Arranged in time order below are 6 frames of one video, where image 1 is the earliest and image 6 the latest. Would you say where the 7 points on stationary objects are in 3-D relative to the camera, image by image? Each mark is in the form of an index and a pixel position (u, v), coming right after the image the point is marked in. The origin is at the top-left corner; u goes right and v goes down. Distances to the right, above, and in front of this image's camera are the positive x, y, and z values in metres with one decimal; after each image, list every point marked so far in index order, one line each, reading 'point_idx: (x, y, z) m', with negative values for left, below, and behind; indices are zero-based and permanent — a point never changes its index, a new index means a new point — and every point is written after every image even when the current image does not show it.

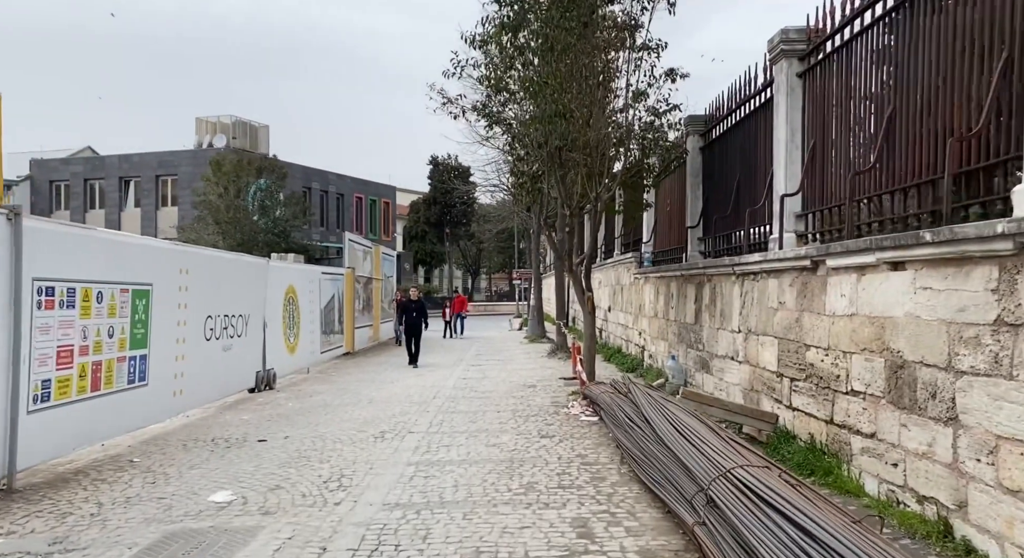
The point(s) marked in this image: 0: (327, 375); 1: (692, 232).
0: (-3.5, -1.9, +15.6) m
1: (+2.7, +0.7, +12.0) m
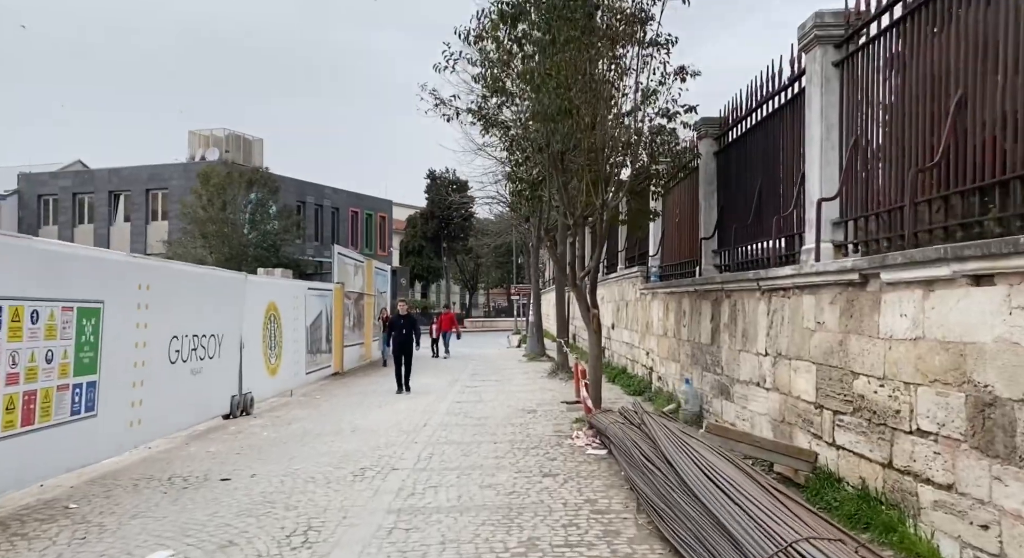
0: (-3.5, -2.1, +14.6) m
1: (+2.6, +0.5, +11.0) m
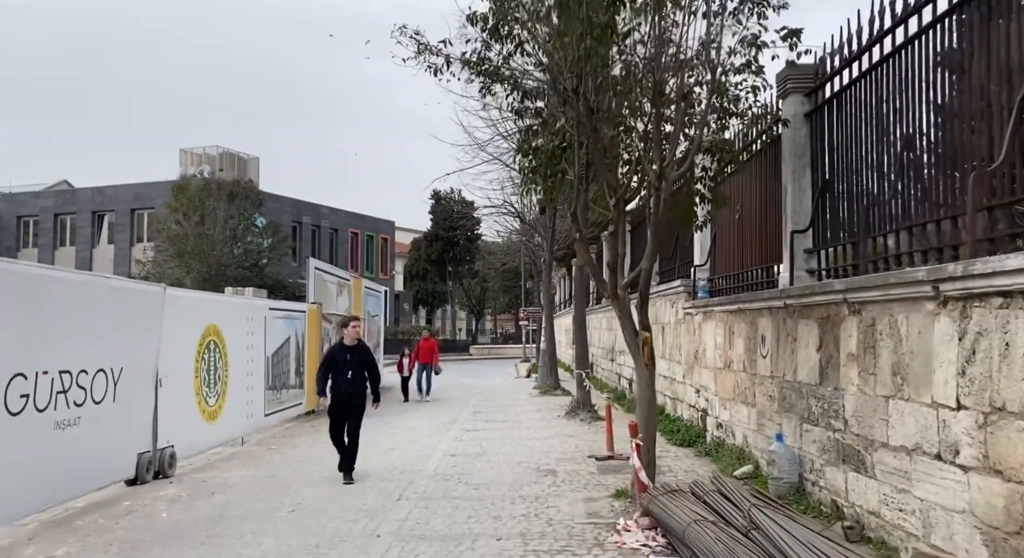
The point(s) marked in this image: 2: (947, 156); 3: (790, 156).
0: (-3.4, -2.4, +11.3) m
1: (+2.7, +0.4, +7.8) m
2: (+2.9, +0.8, +5.4) m
3: (+2.7, +1.2, +8.0) m
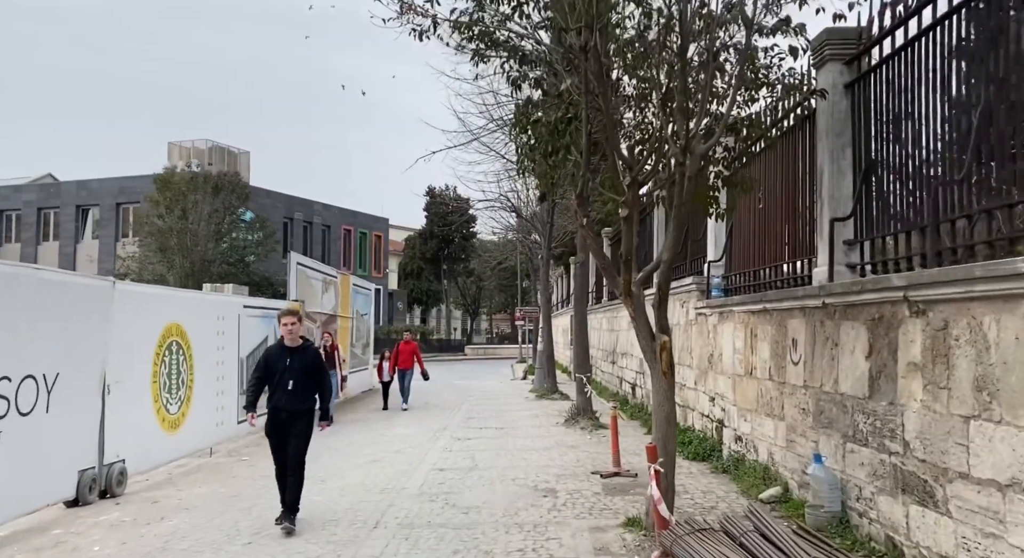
0: (-3.5, -2.3, +10.3) m
1: (+2.7, +0.4, +6.8) m
2: (+2.8, +0.8, +4.4) m
3: (+2.7, +1.2, +7.0) m
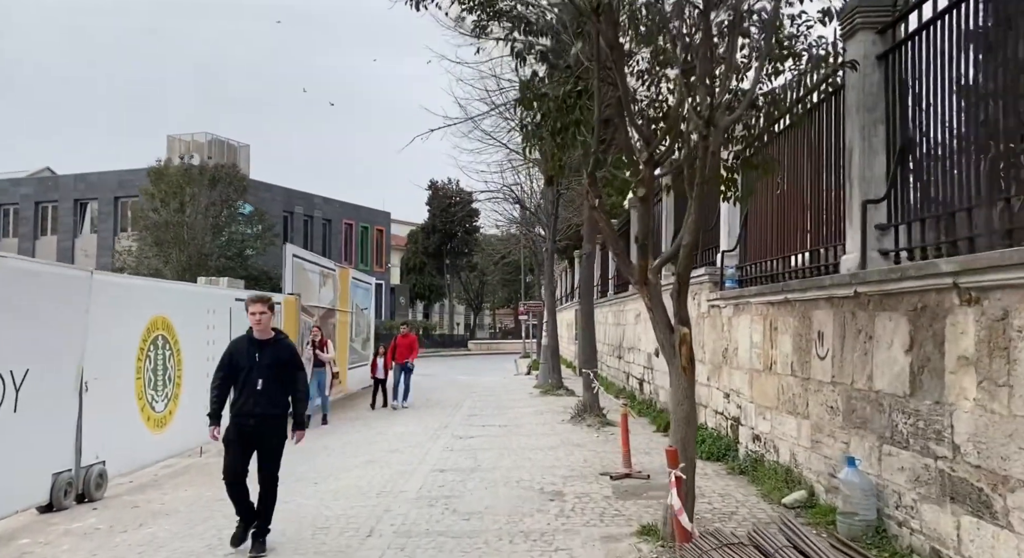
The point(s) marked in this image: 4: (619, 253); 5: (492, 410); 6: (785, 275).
0: (-3.4, -2.2, +9.8) m
1: (+2.7, +0.5, +6.2) m
2: (+2.9, +0.9, +3.9) m
3: (+2.7, +1.3, +6.4) m
4: (+0.8, +0.2, +5.8) m
5: (-0.4, -2.5, +15.9) m
6: (+2.7, 0.0, +8.2) m
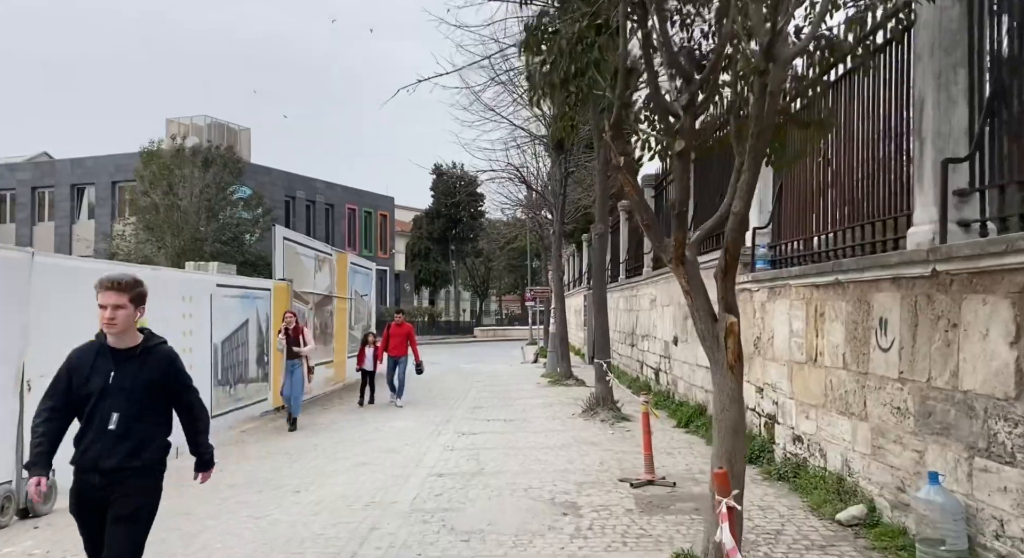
0: (-3.3, -2.0, +8.8) m
1: (+2.8, +0.7, +5.2) m
2: (+2.9, +1.0, +2.8) m
3: (+2.7, +1.5, +5.4) m
4: (+0.8, +0.3, +4.8) m
5: (-0.3, -2.2, +14.9) m
6: (+2.8, +0.2, +7.1) m
